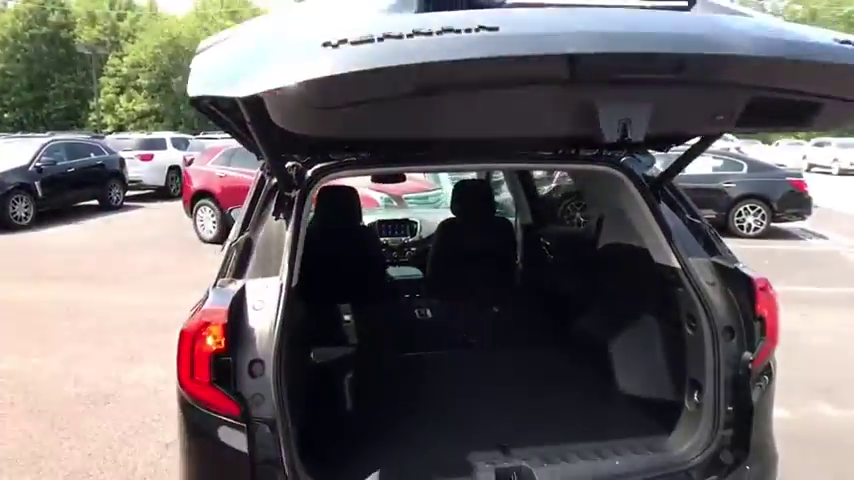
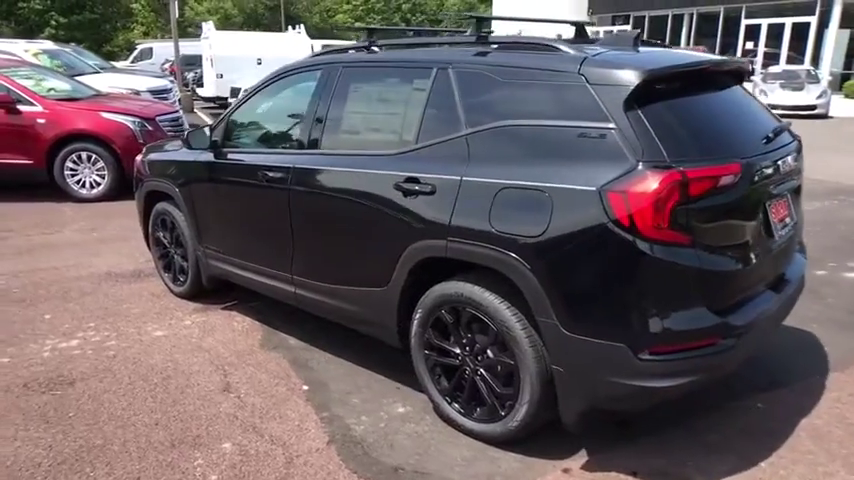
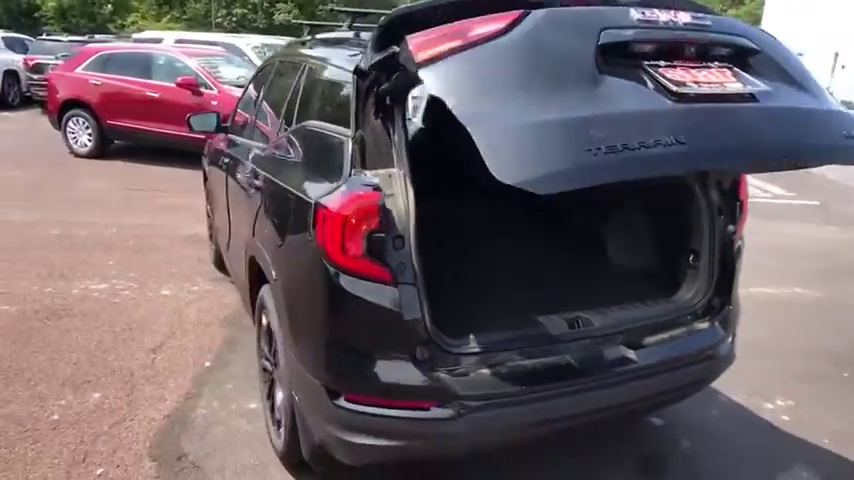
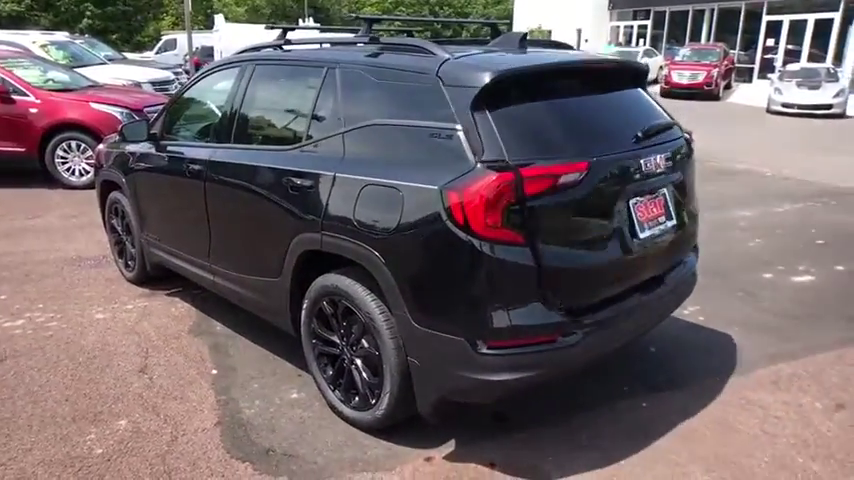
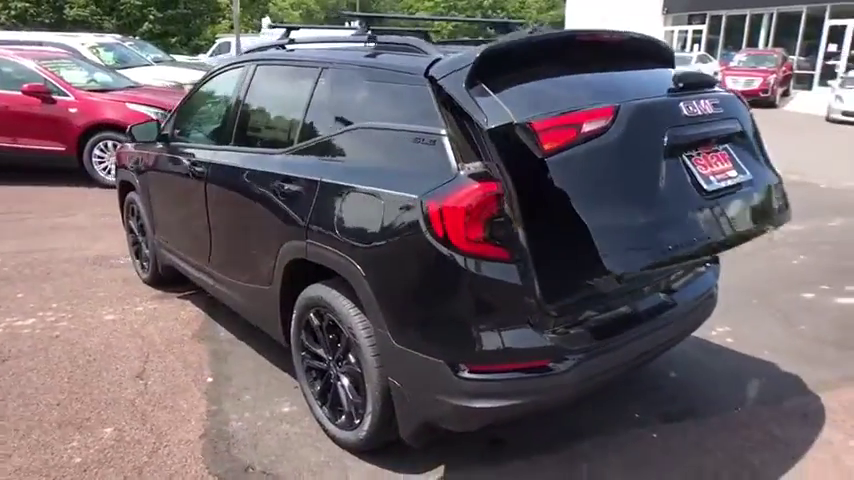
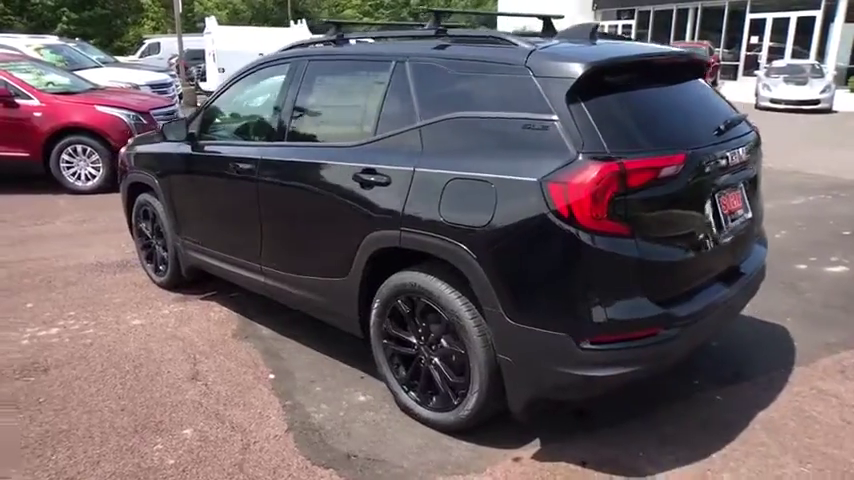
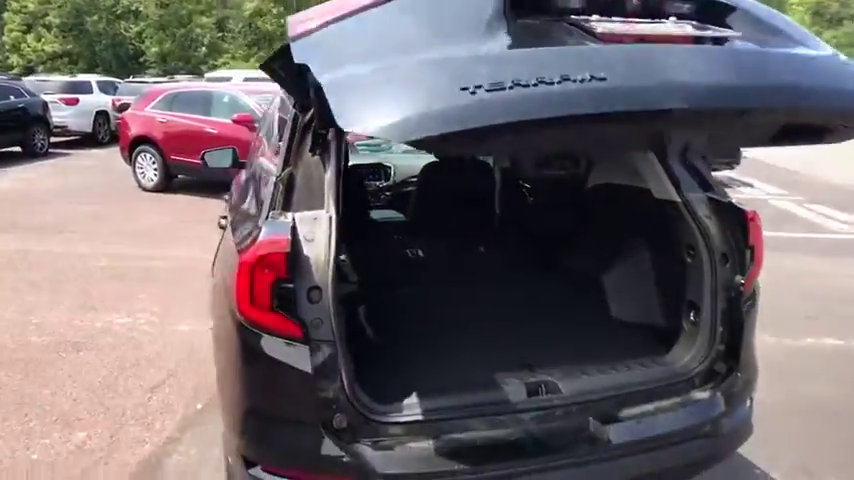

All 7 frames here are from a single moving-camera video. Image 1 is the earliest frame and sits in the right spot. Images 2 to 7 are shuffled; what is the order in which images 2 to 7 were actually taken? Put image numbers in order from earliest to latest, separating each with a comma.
7, 3, 5, 4, 6, 2
